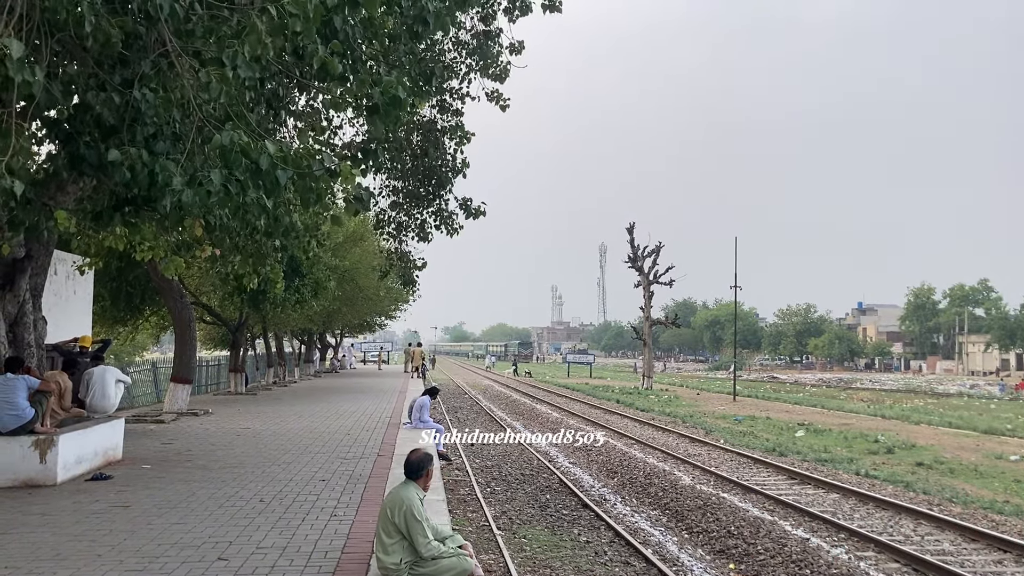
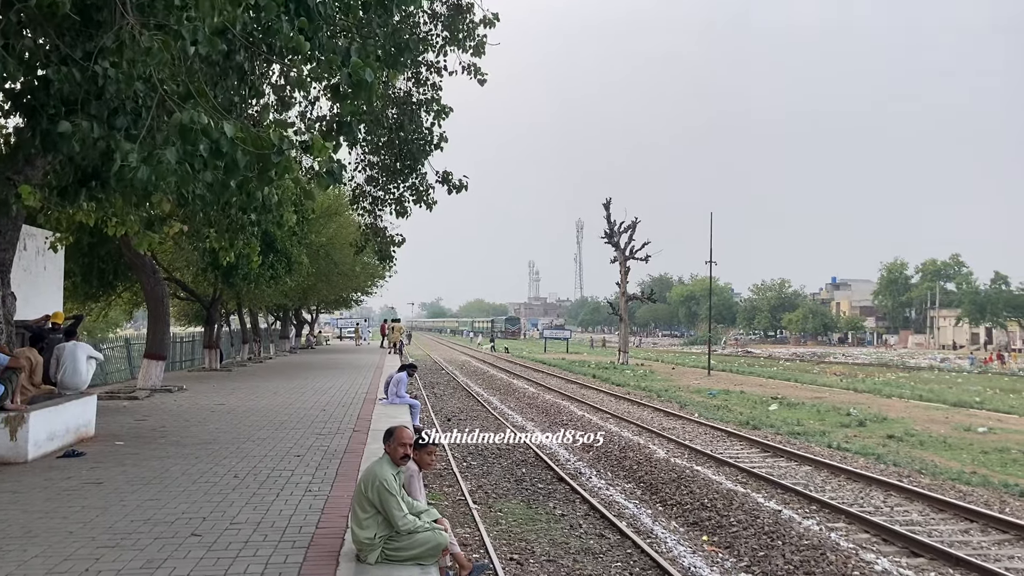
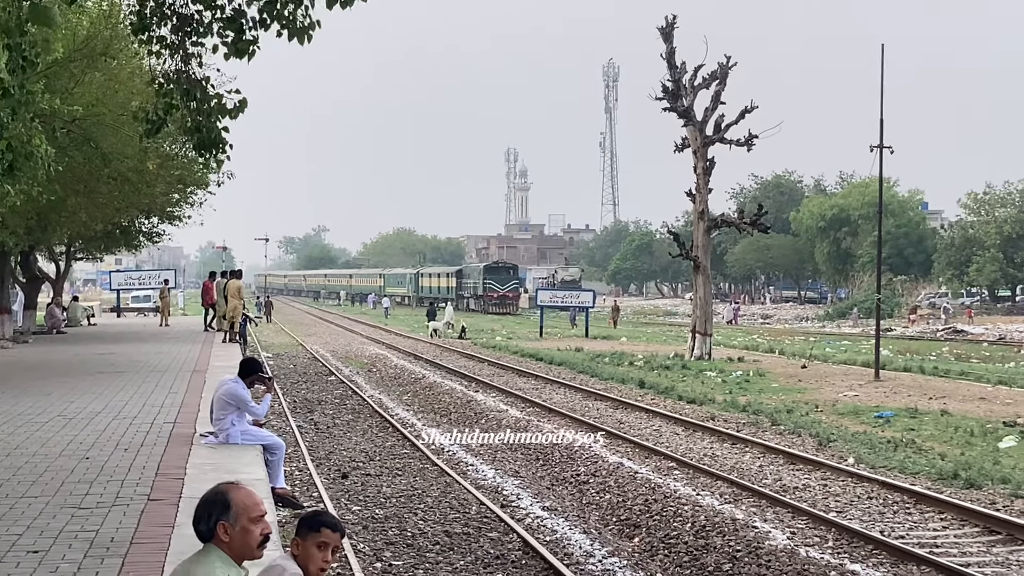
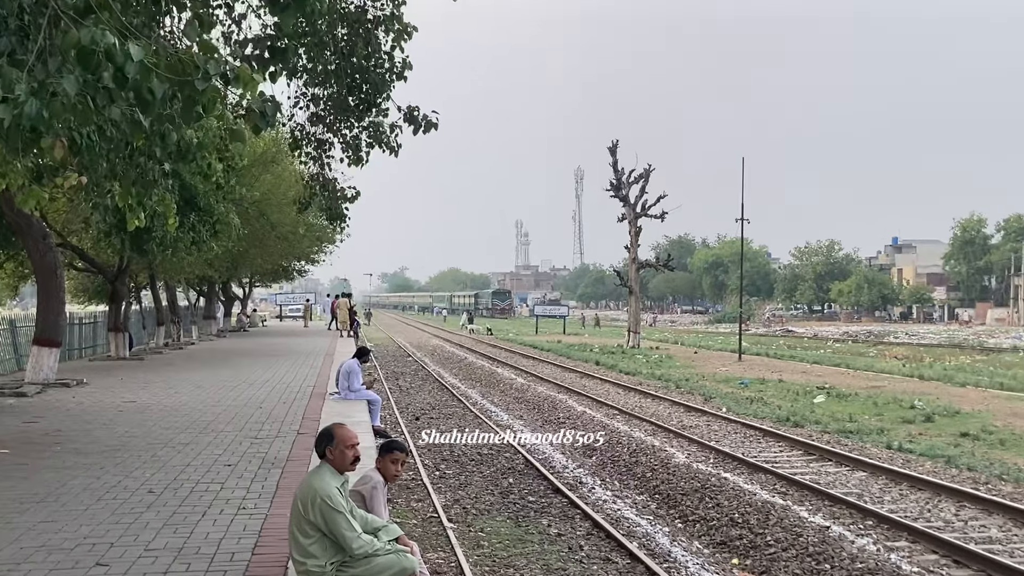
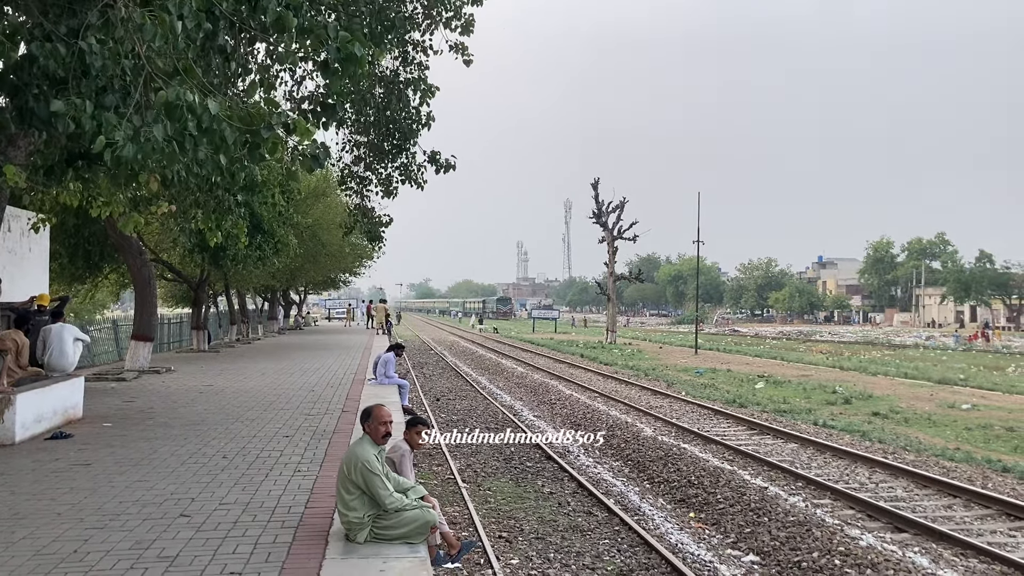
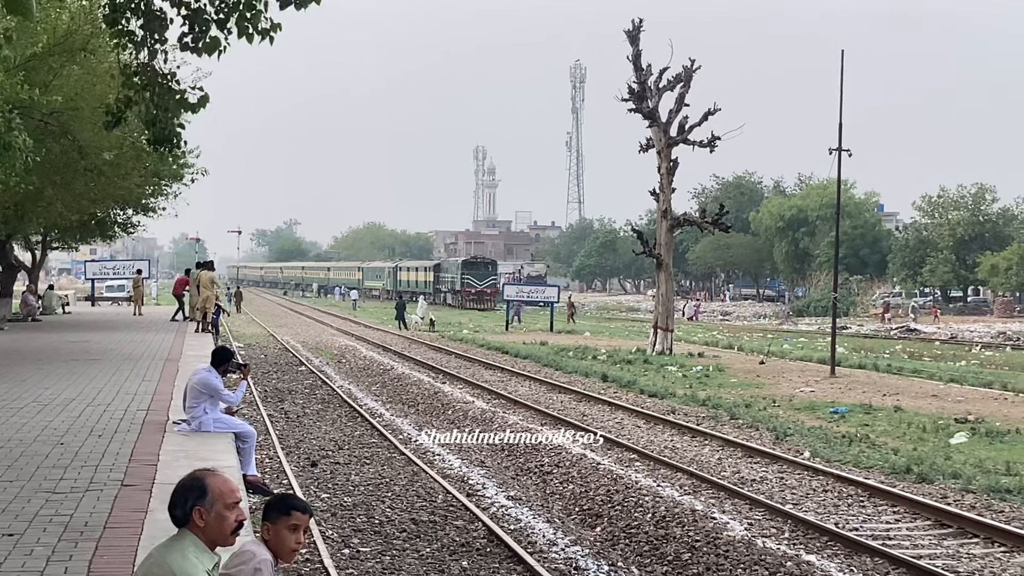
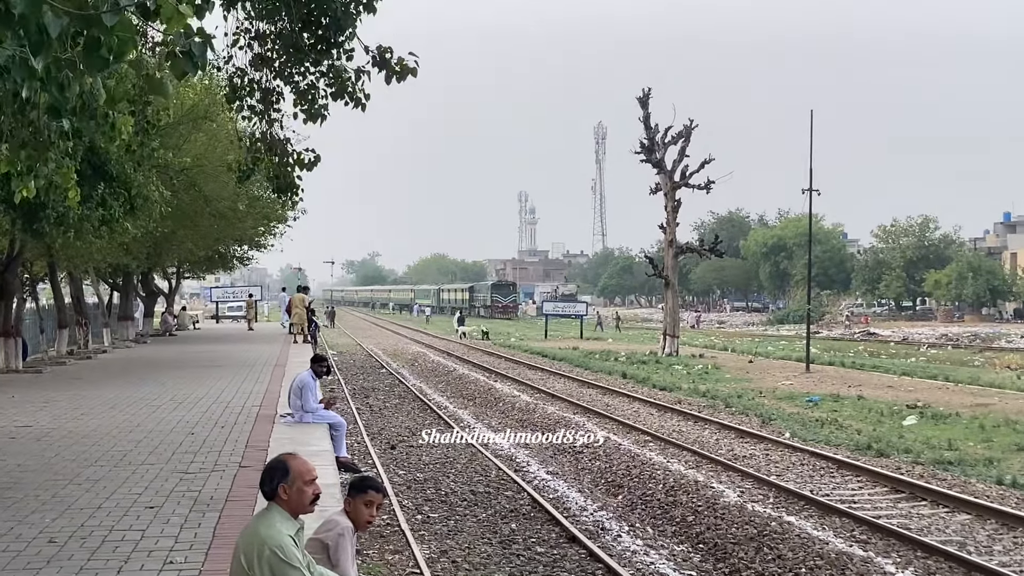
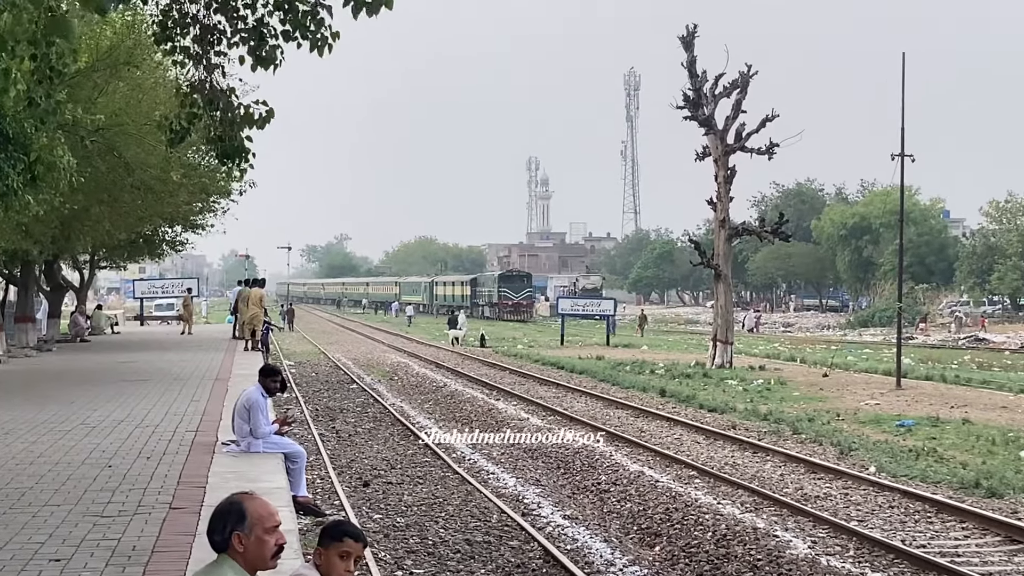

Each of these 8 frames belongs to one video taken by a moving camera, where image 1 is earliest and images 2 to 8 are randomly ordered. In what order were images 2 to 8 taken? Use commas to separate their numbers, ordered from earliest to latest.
2, 5, 4, 7, 8, 3, 6
